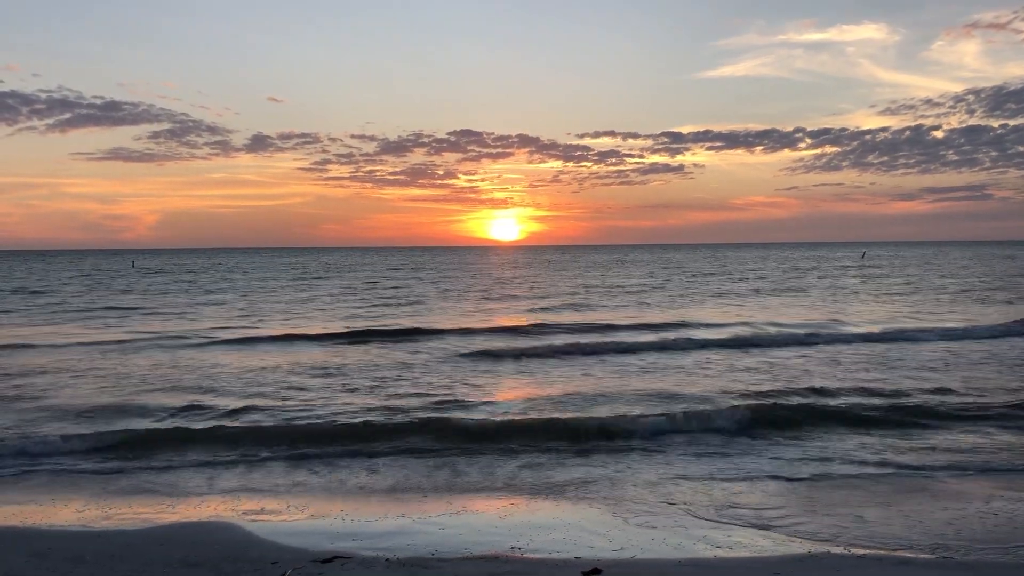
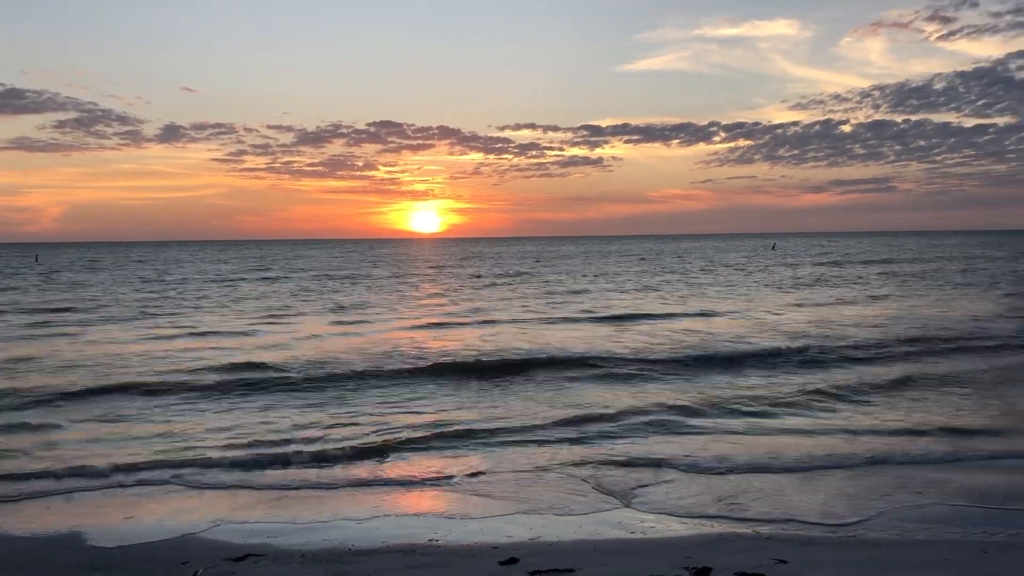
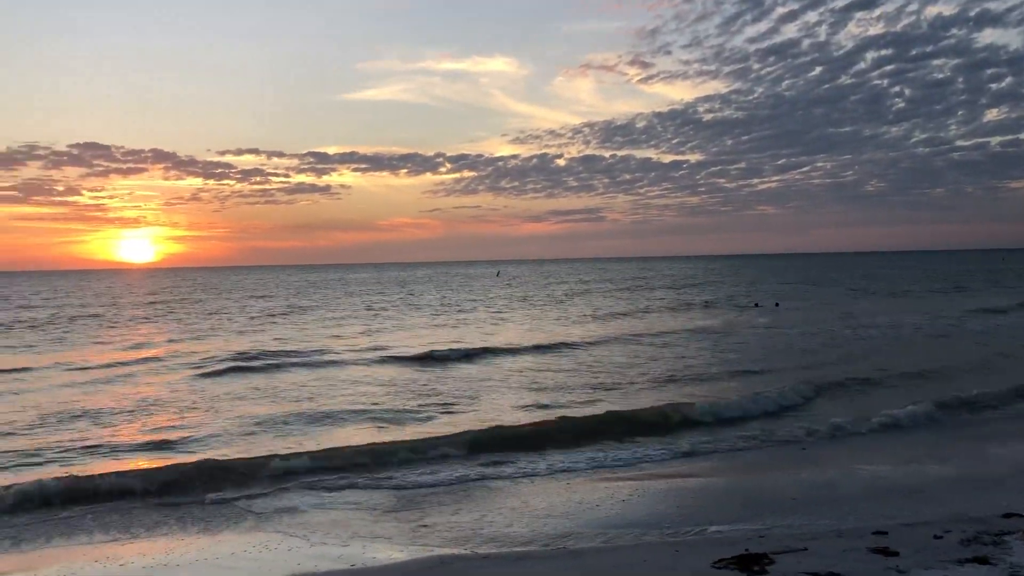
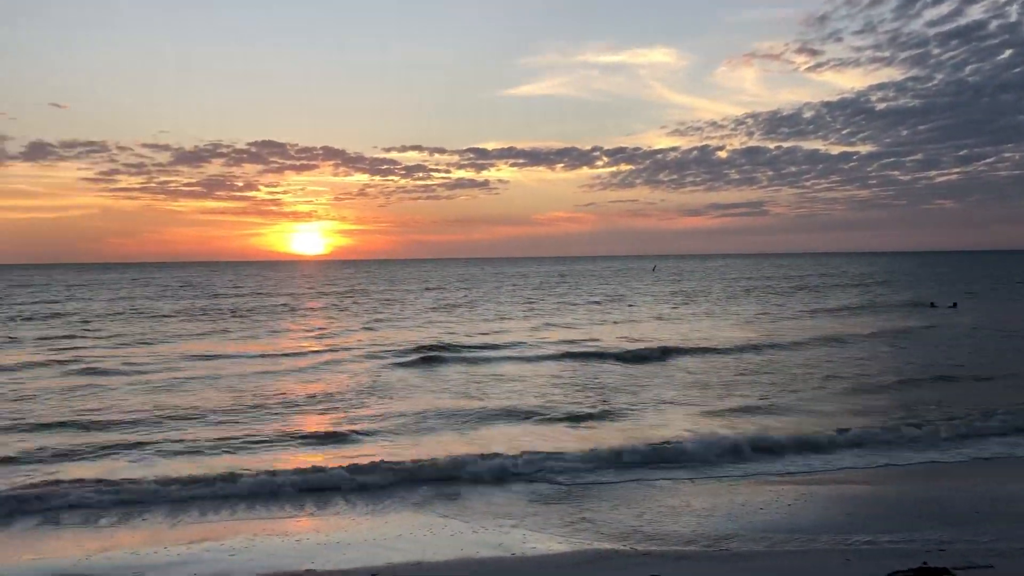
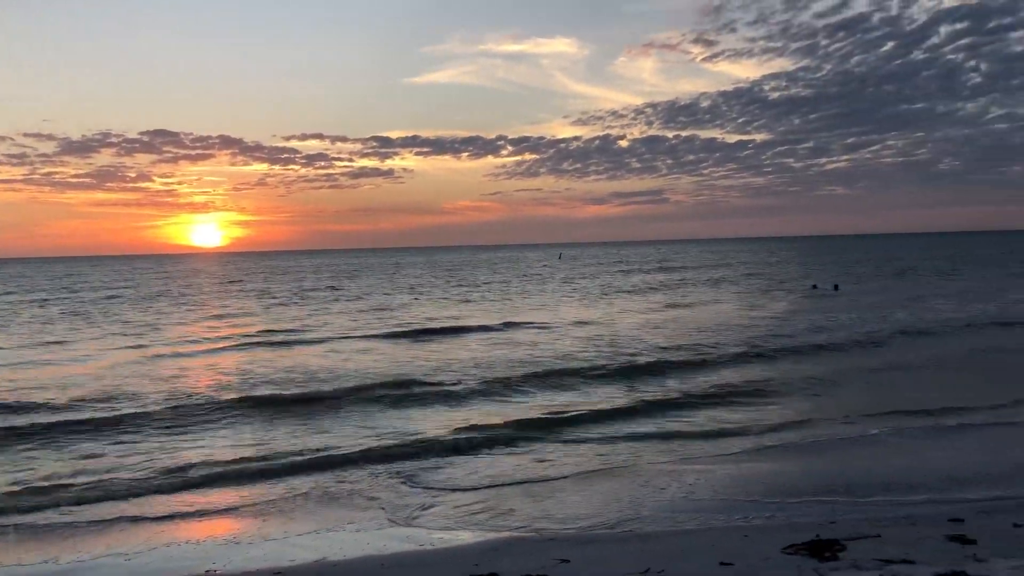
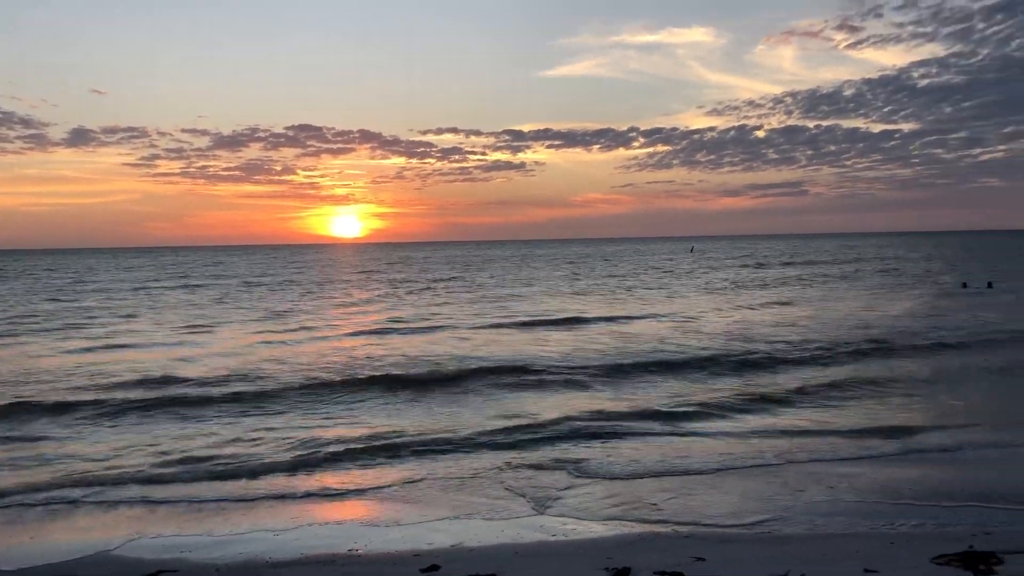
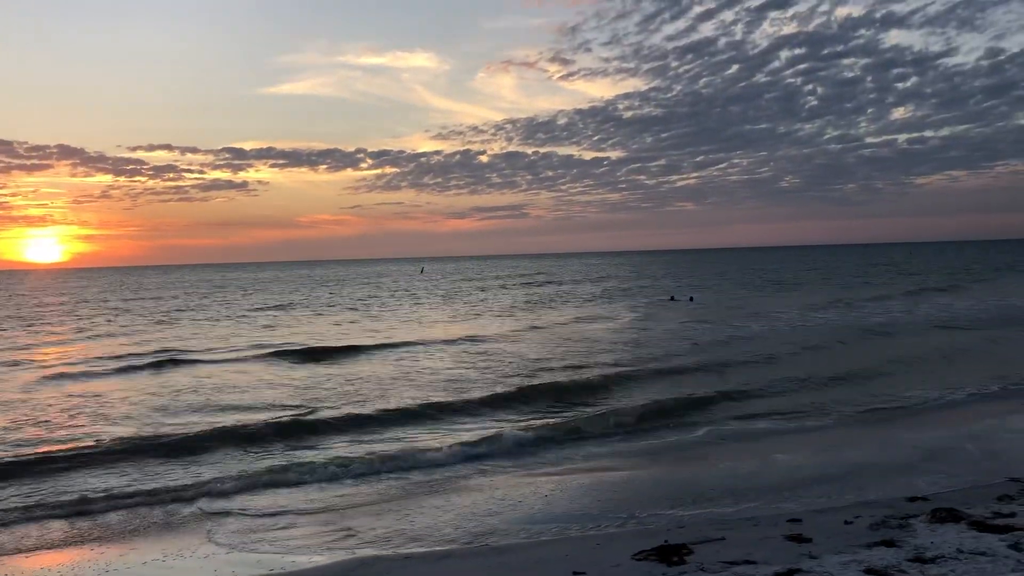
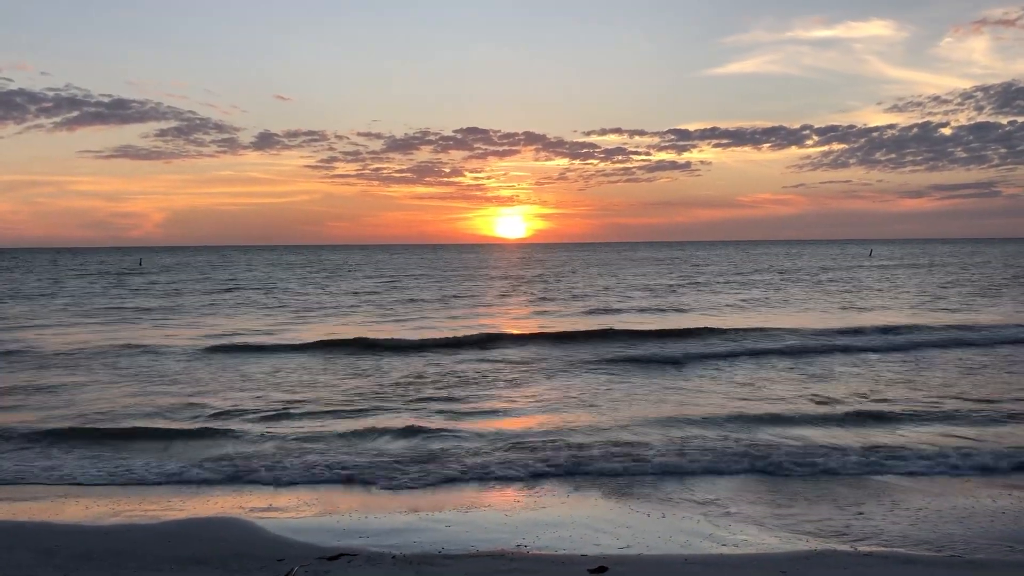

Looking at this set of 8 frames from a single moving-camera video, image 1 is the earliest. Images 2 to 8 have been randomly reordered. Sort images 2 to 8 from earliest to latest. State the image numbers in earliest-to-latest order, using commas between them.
8, 2, 6, 5, 7, 3, 4
